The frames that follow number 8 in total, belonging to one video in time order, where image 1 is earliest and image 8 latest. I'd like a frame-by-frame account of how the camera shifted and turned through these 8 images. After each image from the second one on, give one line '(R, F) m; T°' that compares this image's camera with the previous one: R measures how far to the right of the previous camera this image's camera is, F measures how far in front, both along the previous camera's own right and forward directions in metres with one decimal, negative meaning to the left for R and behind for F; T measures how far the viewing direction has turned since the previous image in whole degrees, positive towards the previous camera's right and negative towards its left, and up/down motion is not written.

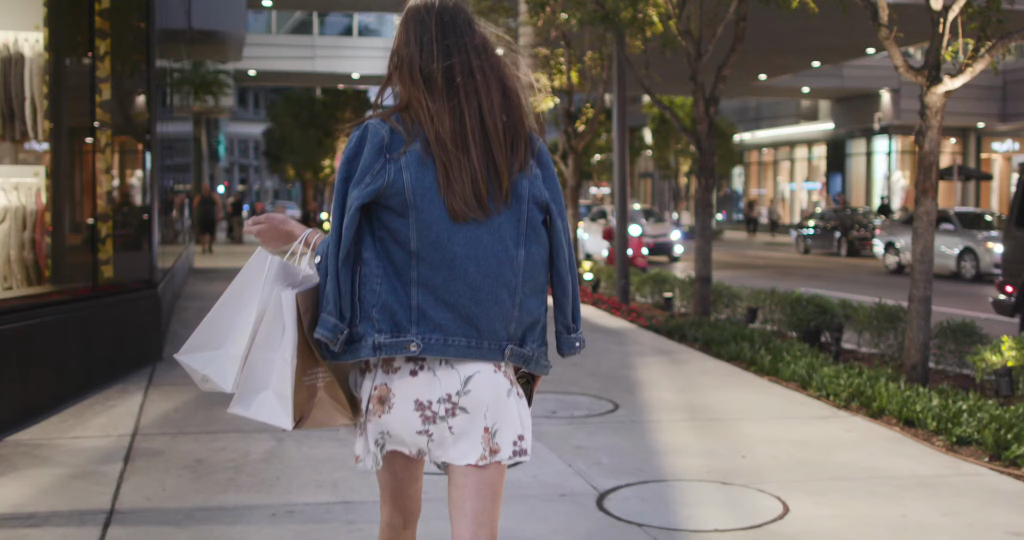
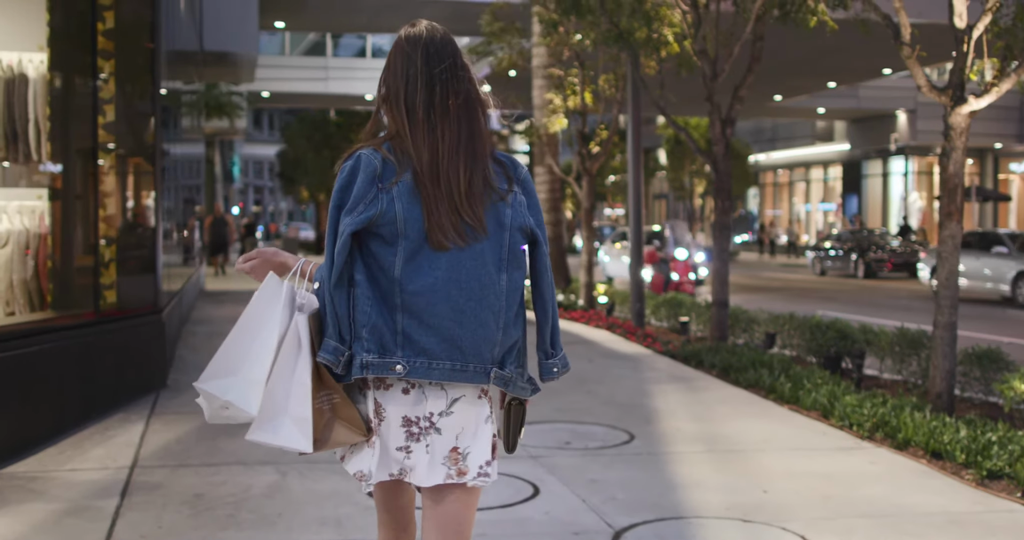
(0.0, +0.2) m; -1°
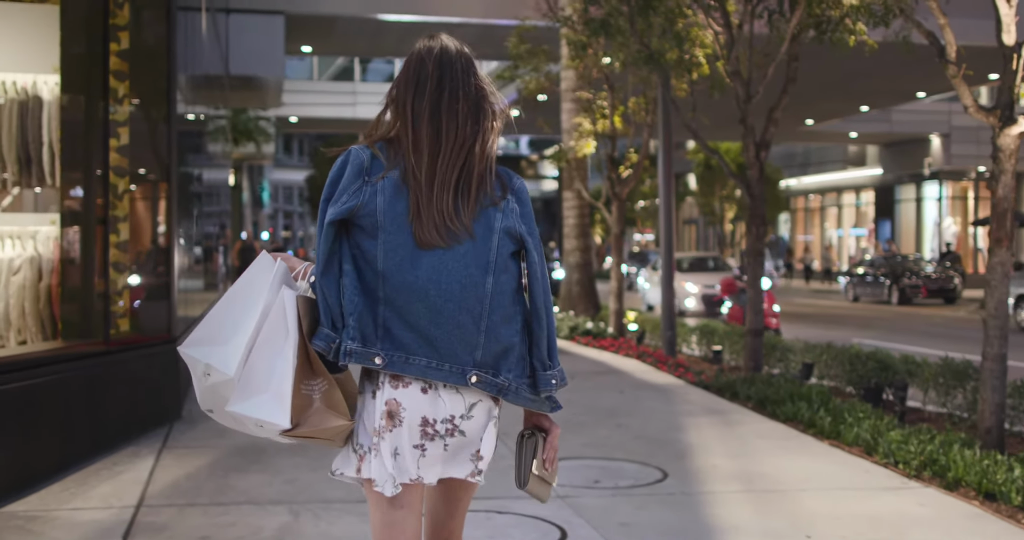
(0.0, +0.3) m; -1°
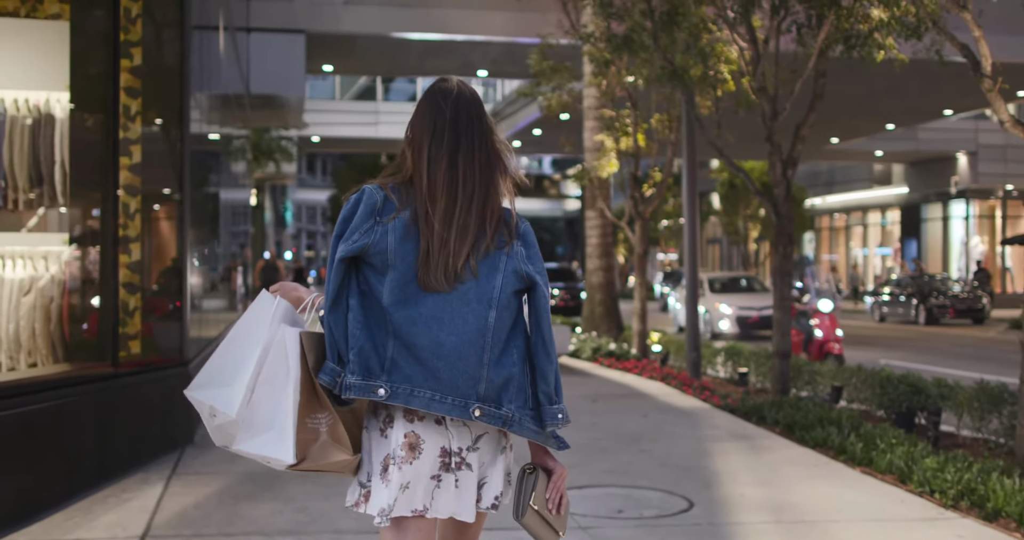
(0.0, +0.2) m; -1°
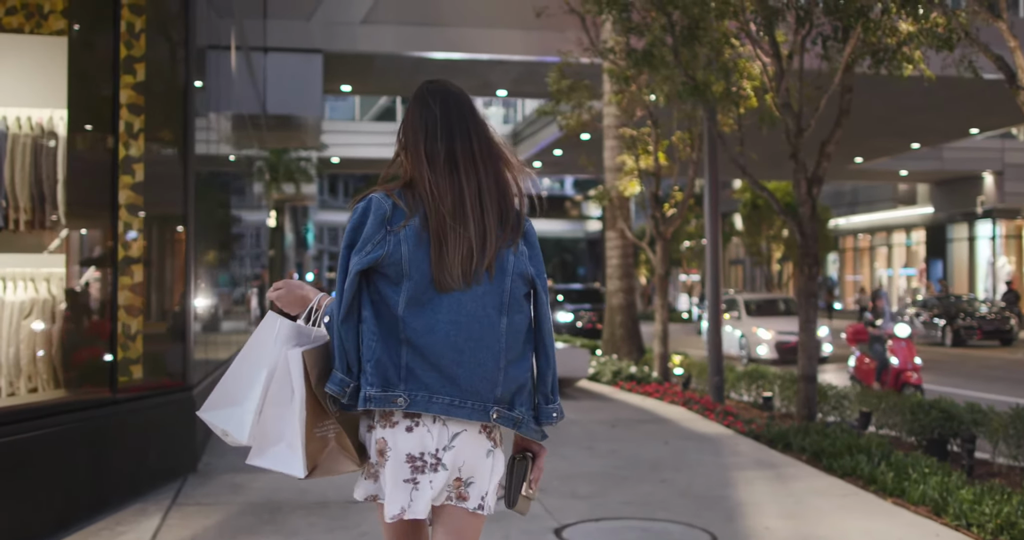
(0.0, +0.3) m; -1°
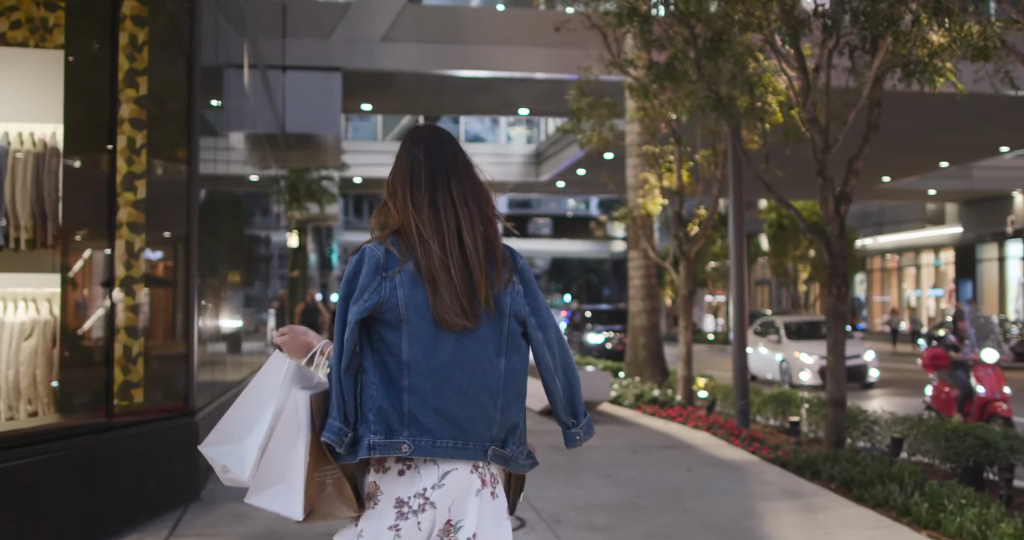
(+0.1, +0.3) m; -1°
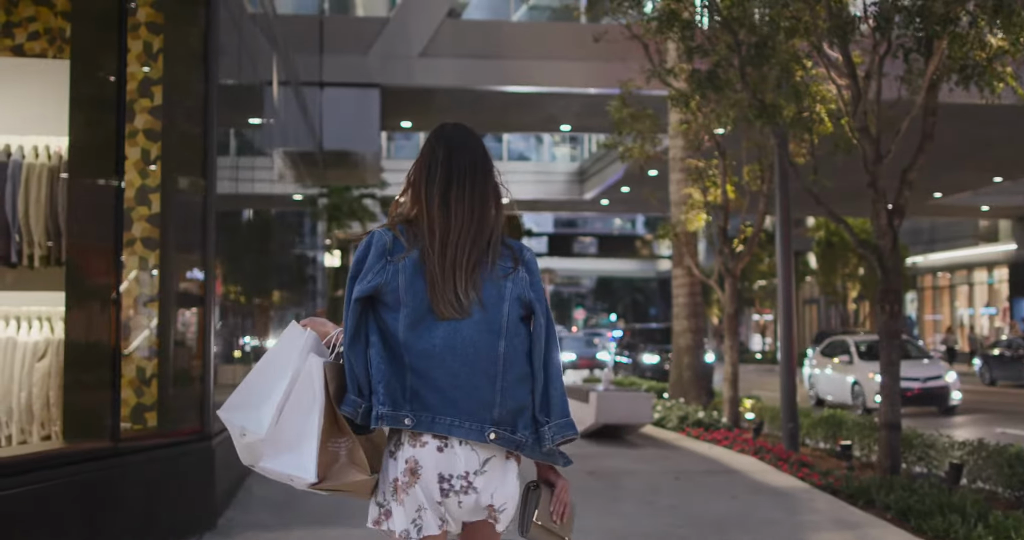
(+0.1, +0.4) m; -2°
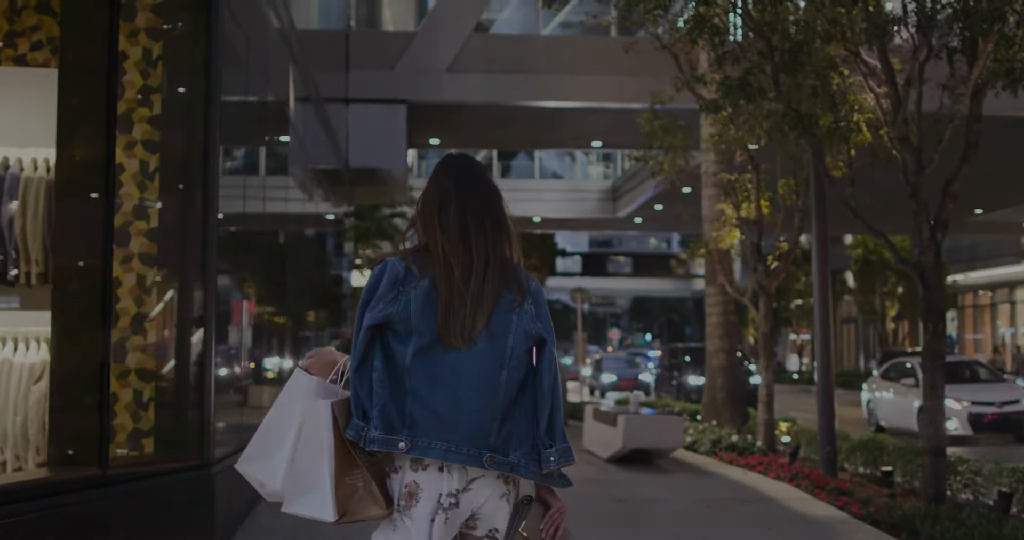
(+0.1, +0.4) m; -2°
